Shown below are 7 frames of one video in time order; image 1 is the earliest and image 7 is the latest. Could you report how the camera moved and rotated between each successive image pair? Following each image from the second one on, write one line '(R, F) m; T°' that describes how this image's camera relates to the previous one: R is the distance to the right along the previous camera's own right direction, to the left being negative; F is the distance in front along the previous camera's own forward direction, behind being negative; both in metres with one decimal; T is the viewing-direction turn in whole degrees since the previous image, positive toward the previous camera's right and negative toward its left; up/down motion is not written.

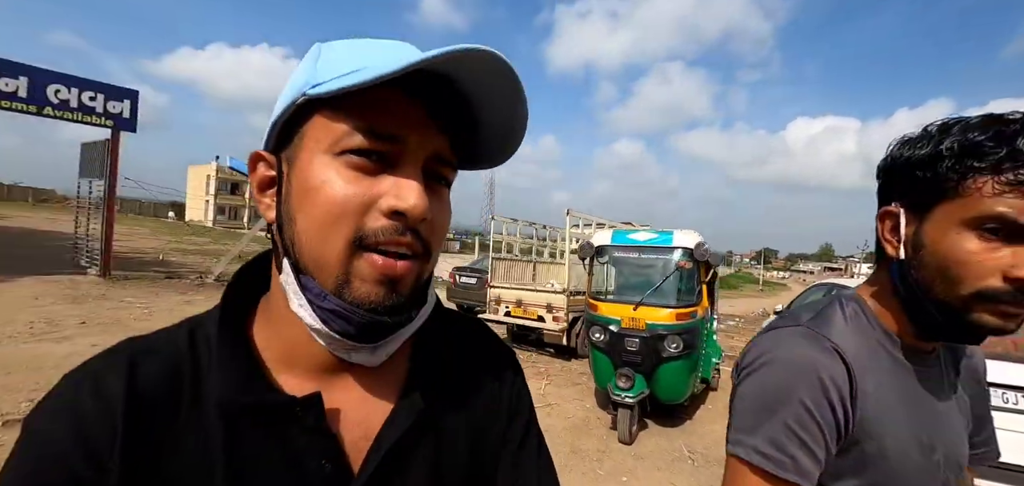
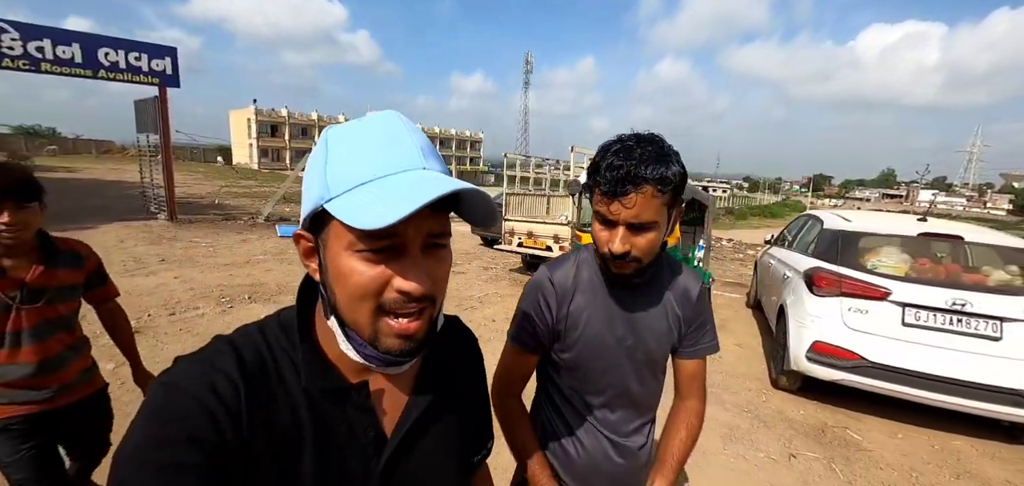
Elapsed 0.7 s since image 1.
(+0.5, -0.5) m; -5°
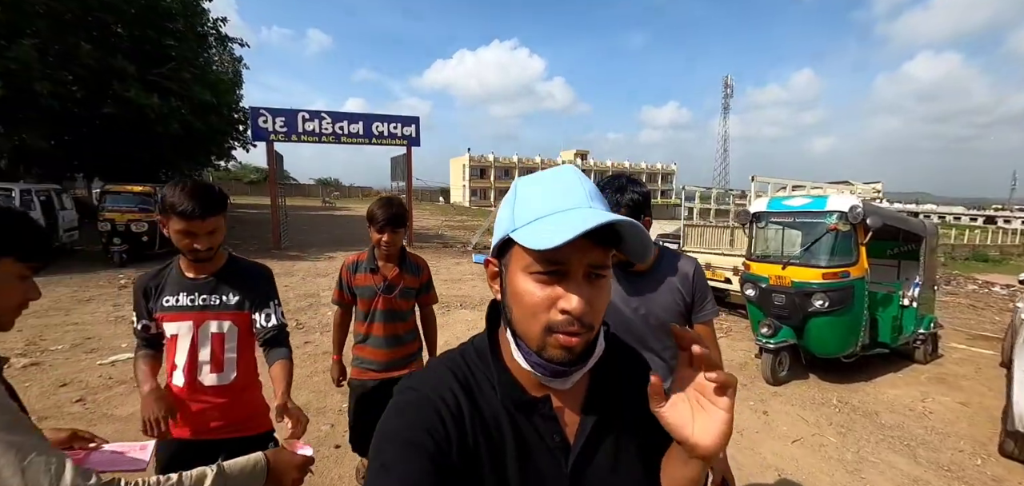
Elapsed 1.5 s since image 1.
(+0.3, -0.7) m; -24°
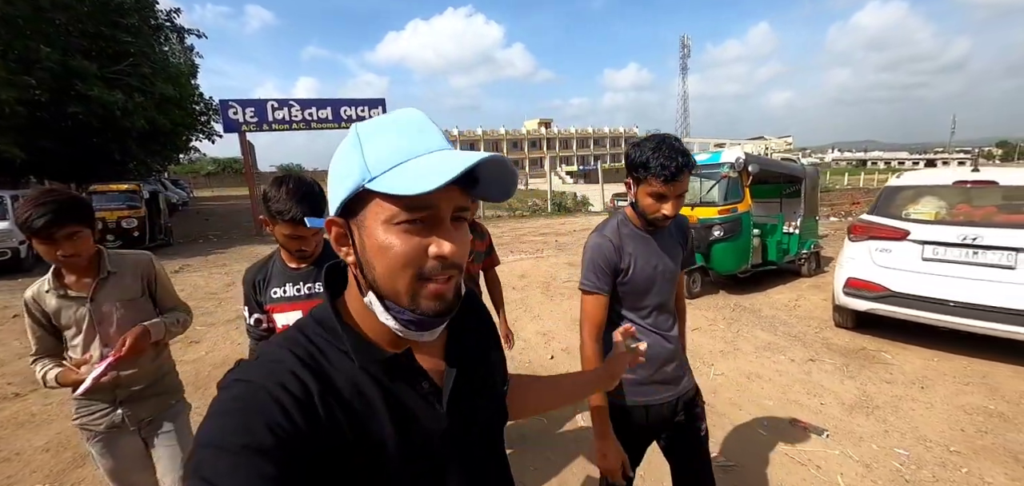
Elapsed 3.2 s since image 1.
(0.0, -1.2) m; +4°
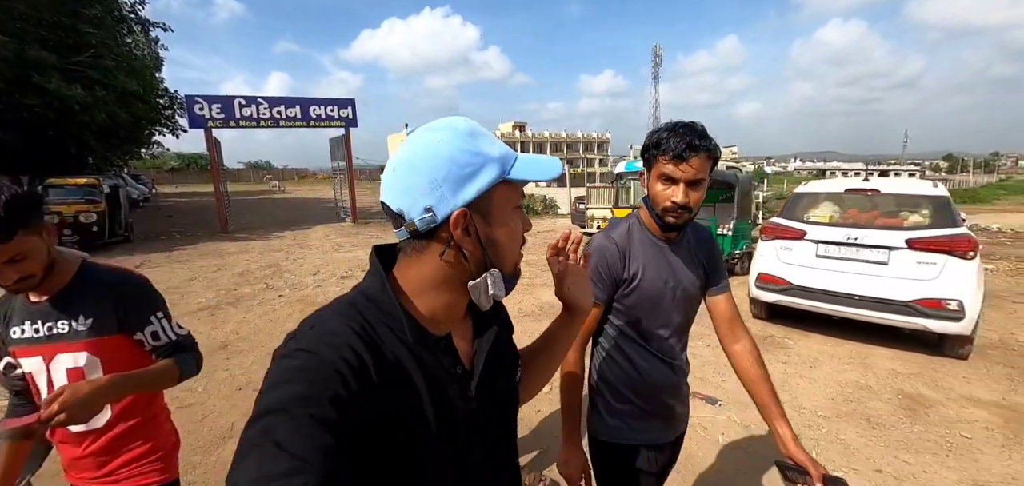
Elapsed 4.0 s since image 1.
(+0.3, -0.4) m; +3°
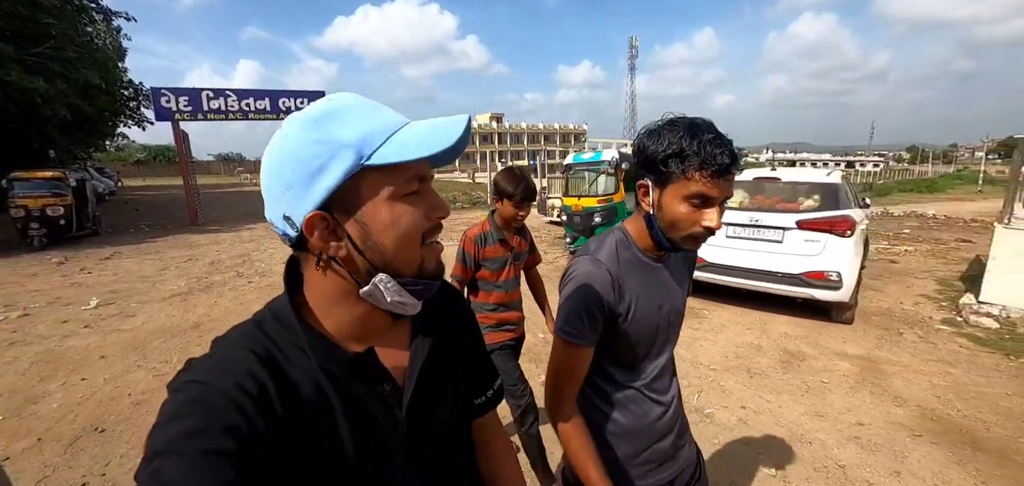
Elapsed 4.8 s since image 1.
(+0.4, -0.6) m; +3°
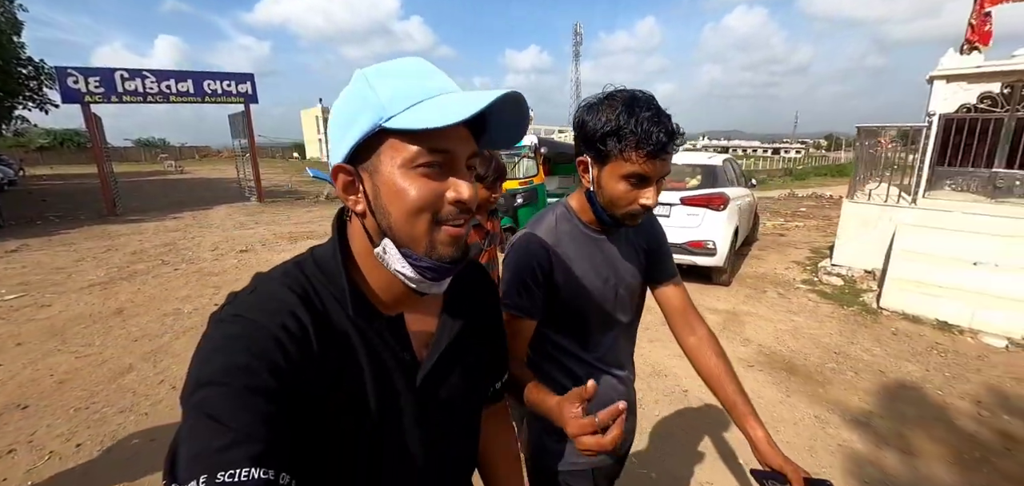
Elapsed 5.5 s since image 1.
(+0.4, -0.5) m; +6°
